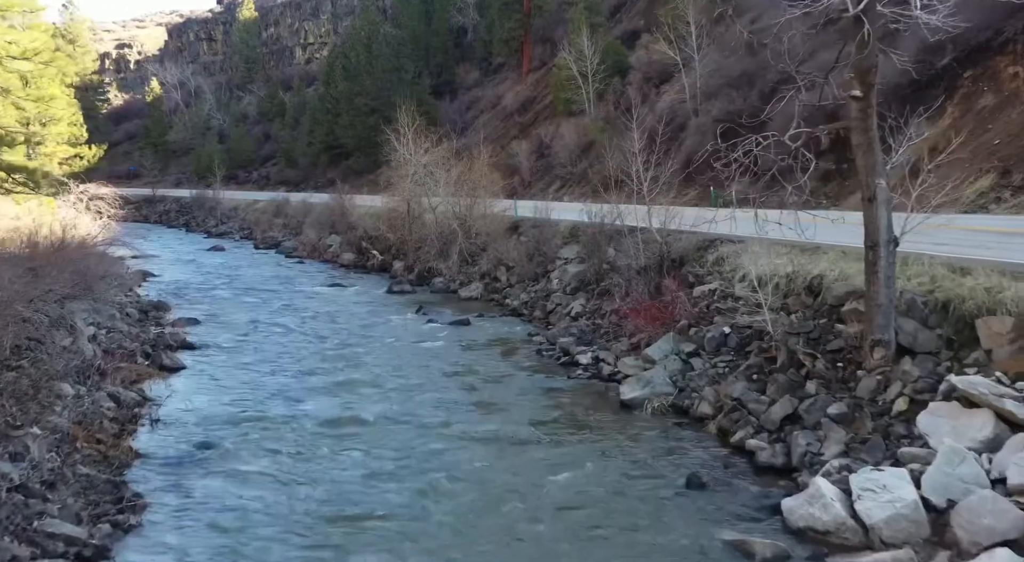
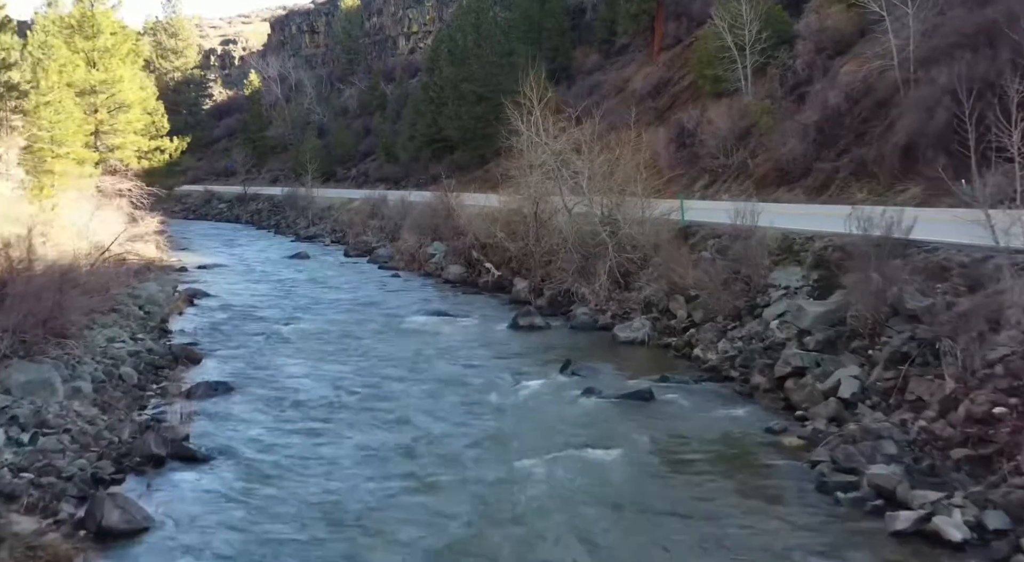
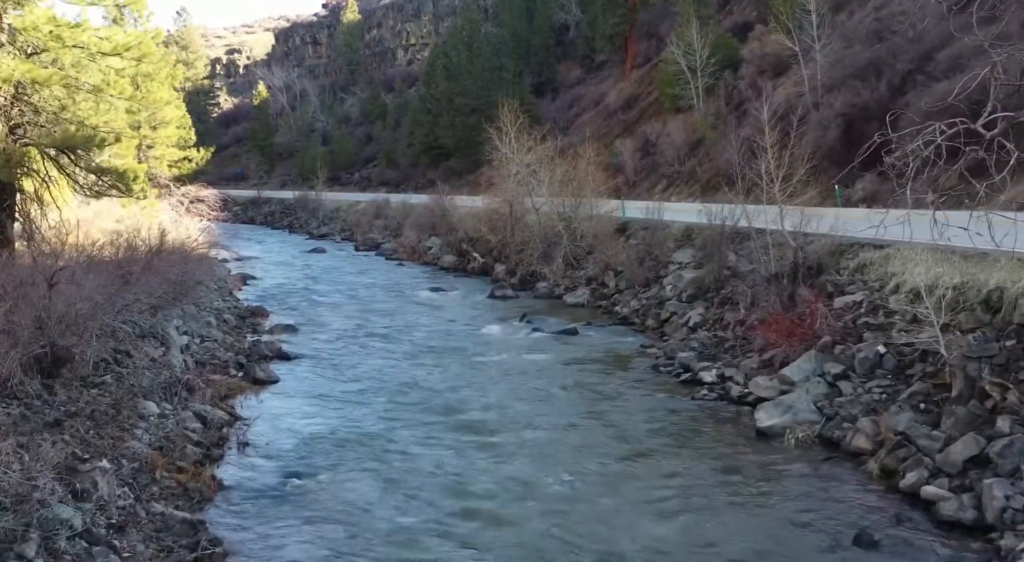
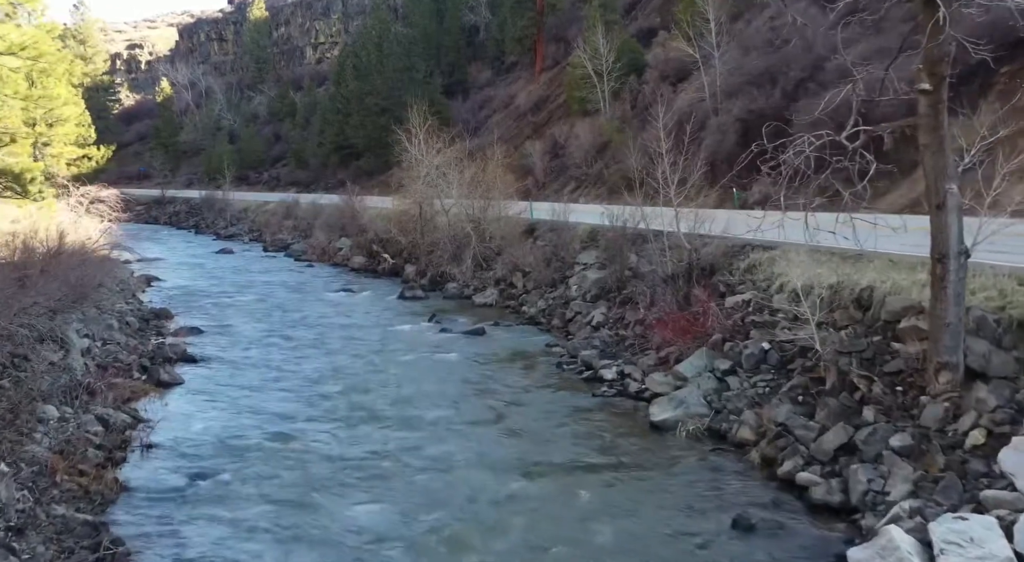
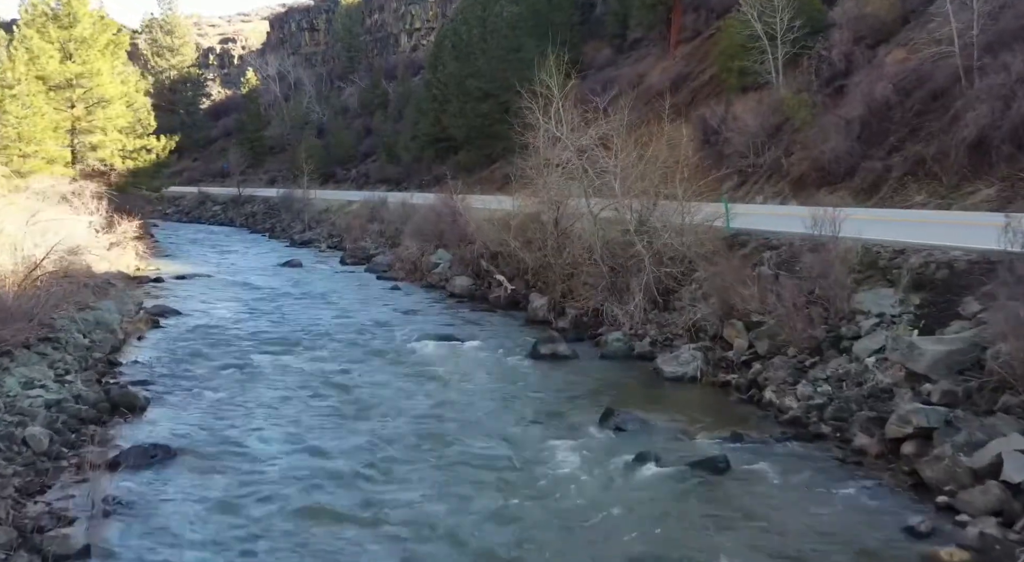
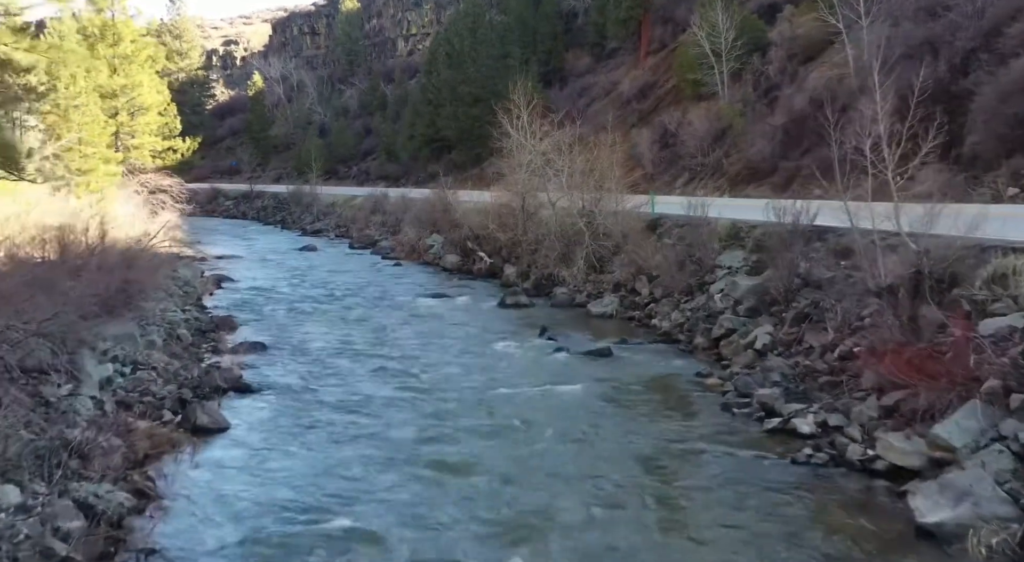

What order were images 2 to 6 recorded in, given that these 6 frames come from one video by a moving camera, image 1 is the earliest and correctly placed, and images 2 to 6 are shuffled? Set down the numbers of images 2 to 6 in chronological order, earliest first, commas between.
4, 3, 6, 2, 5
